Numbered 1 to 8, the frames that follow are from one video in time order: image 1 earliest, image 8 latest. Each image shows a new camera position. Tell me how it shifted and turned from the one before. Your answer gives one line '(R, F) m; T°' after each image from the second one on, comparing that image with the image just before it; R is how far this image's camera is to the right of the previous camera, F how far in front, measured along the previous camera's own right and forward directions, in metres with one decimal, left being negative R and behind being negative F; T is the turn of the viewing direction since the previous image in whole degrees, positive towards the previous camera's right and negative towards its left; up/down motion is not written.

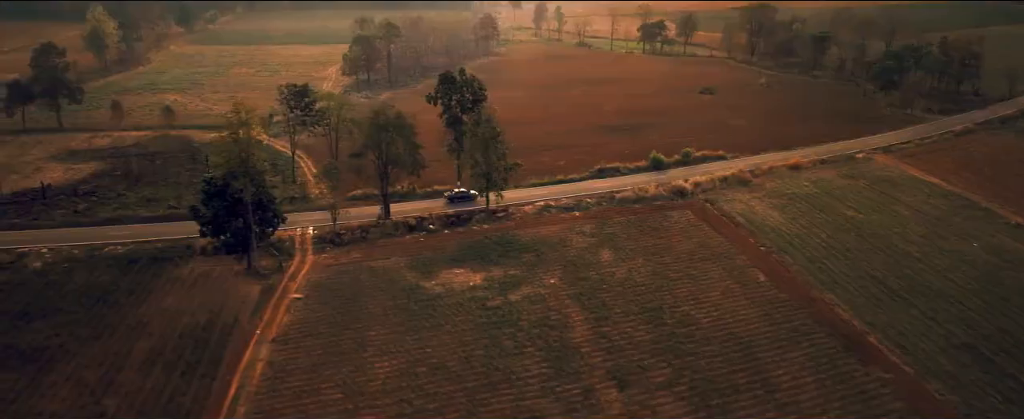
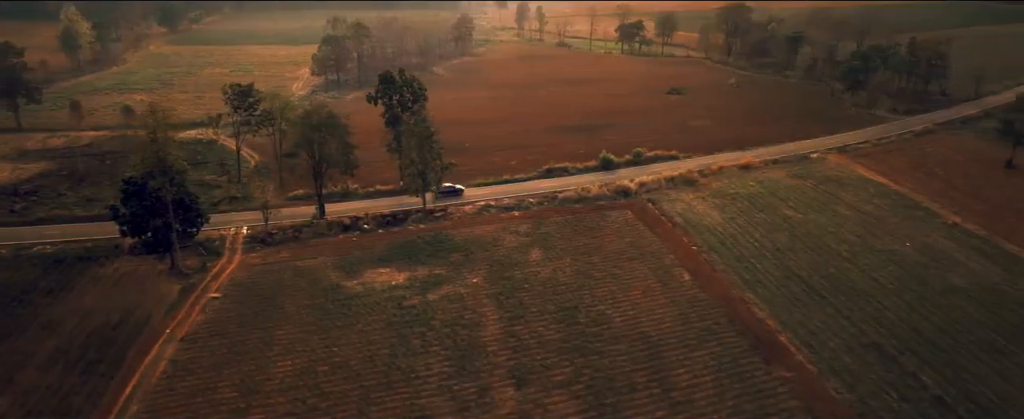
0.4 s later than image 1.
(+2.4, -0.1) m; 0°
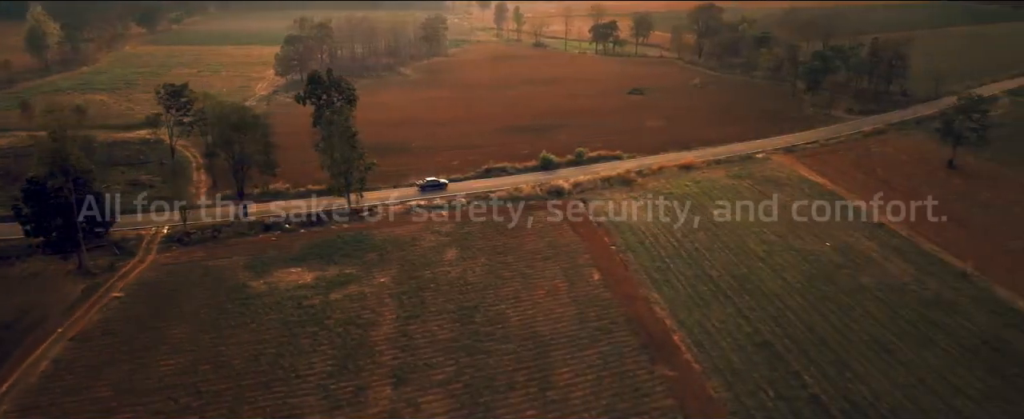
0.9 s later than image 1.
(+2.9, -0.1) m; 0°
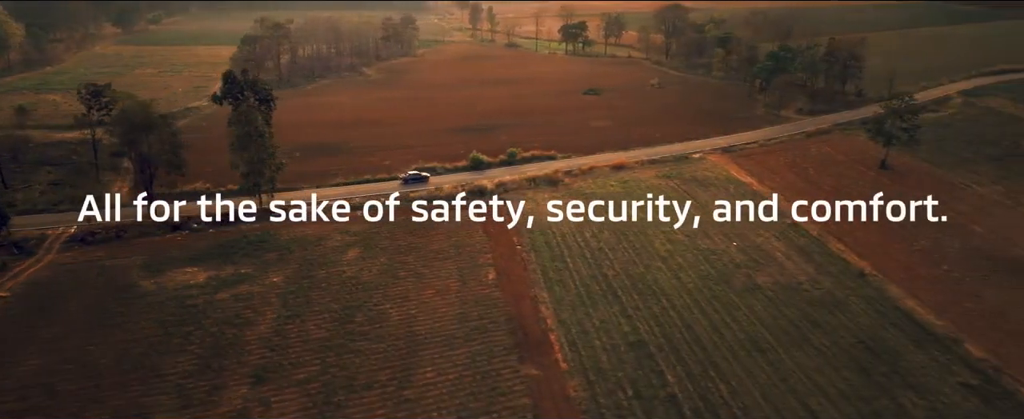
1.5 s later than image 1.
(+3.4, -0.1) m; 0°
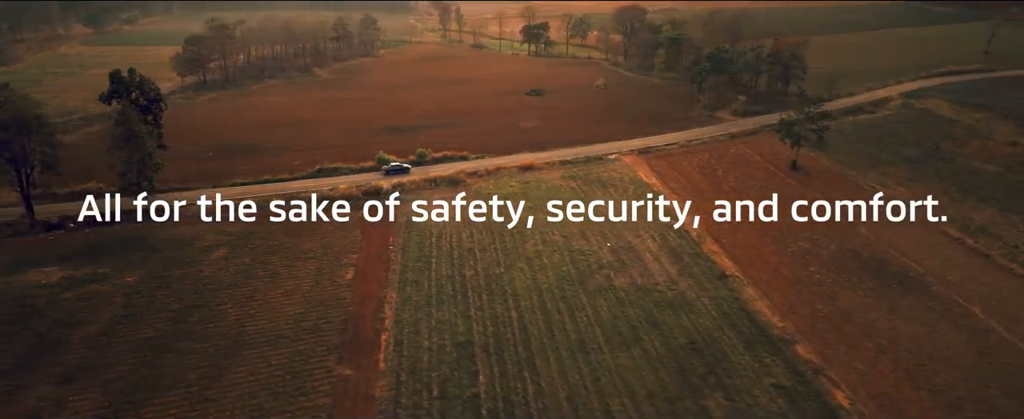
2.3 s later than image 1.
(+4.9, -0.1) m; 0°
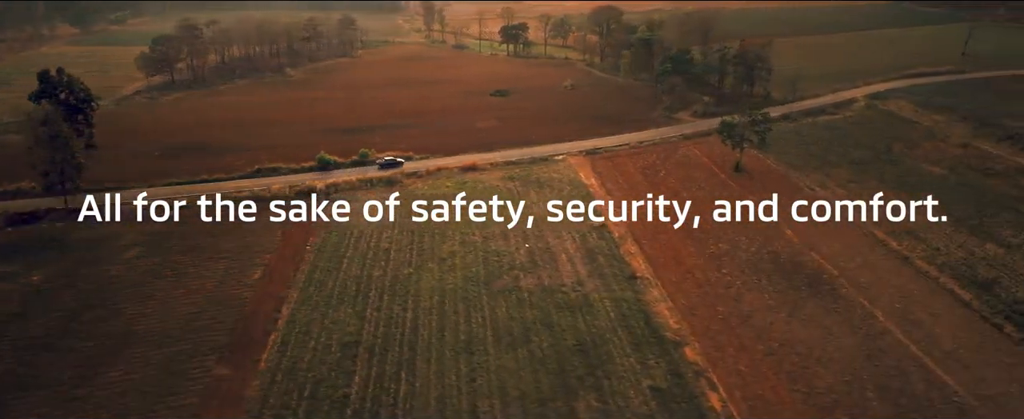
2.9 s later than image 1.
(+3.3, 0.0) m; 0°
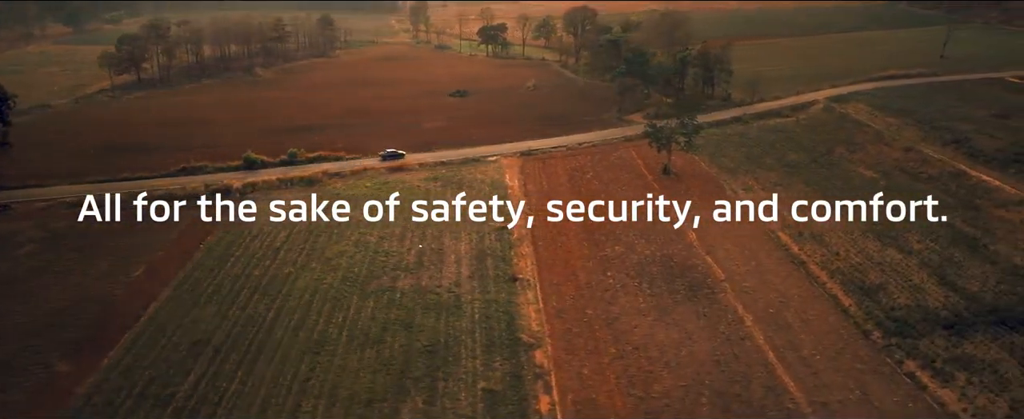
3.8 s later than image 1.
(+4.5, 0.0) m; -1°
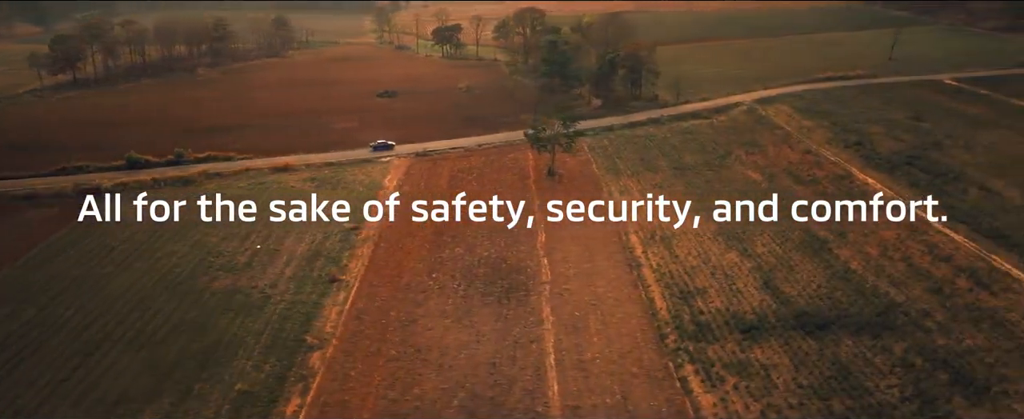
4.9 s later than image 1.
(+6.5, 0.0) m; -1°
